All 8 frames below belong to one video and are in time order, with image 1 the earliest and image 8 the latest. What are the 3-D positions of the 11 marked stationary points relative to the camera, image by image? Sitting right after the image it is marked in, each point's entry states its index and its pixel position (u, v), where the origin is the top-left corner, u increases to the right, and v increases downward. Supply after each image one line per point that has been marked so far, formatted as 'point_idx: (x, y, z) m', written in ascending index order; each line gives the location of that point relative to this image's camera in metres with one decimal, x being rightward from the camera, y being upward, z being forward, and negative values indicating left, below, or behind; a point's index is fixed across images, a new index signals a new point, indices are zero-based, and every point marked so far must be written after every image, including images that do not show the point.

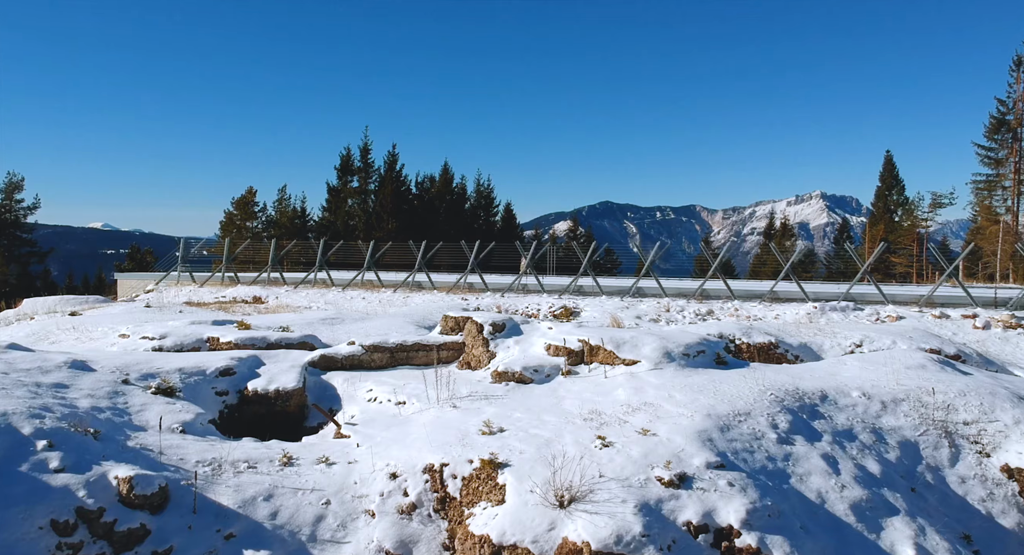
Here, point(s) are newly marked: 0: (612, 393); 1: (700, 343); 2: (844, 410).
0: (+1.1, -1.3, +7.7) m
1: (+2.4, -0.8, +9.1) m
2: (+3.5, -1.4, +7.5) m
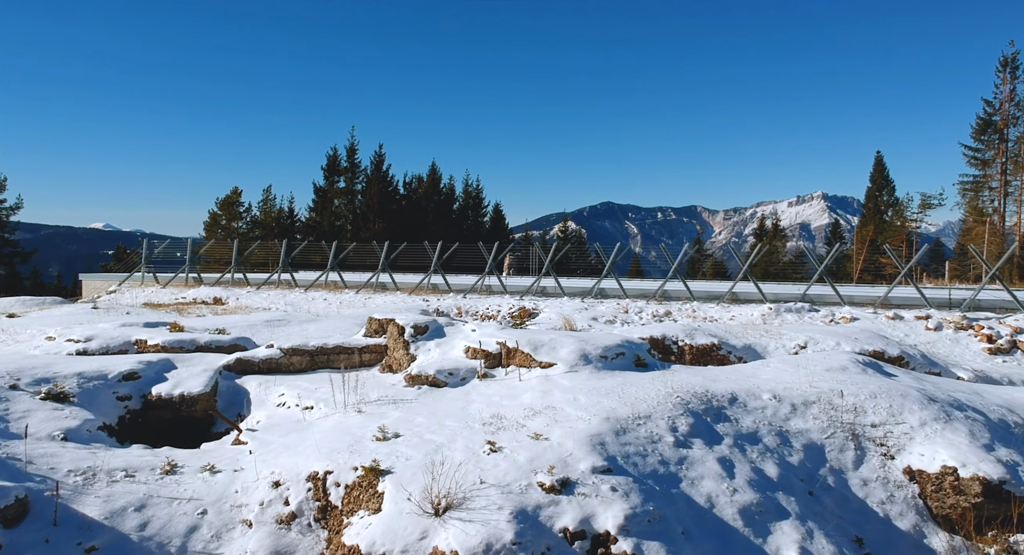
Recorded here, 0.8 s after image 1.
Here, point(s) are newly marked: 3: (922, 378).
0: (+0.1, -1.3, +7.5) m
1: (+1.4, -0.9, +9.0) m
2: (+2.5, -1.4, +7.5) m
3: (+5.7, -1.4, +9.8) m
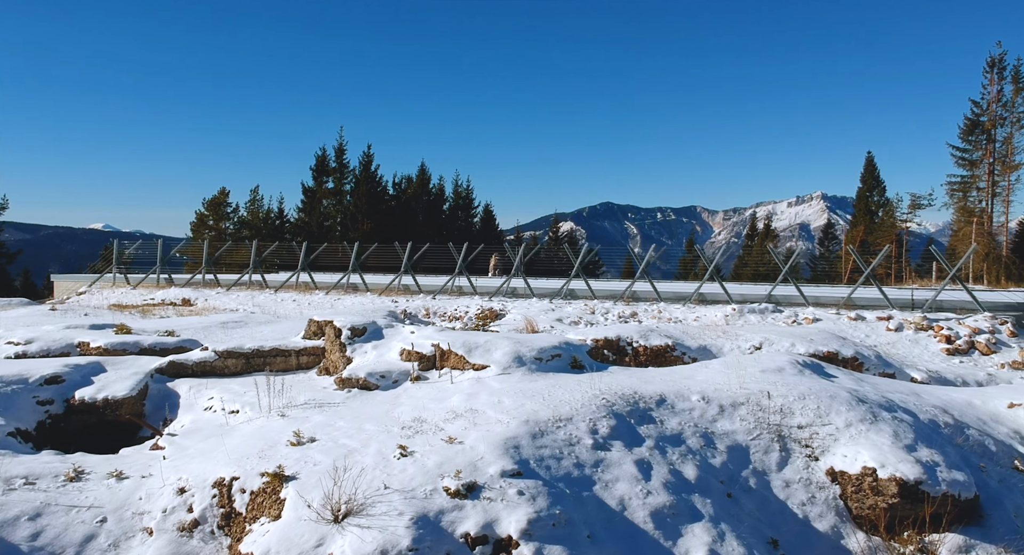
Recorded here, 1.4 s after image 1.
0: (-0.7, -1.3, +7.5) m
1: (+0.6, -0.9, +9.0) m
2: (+1.8, -1.5, +7.5) m
3: (+4.9, -1.4, +9.8) m
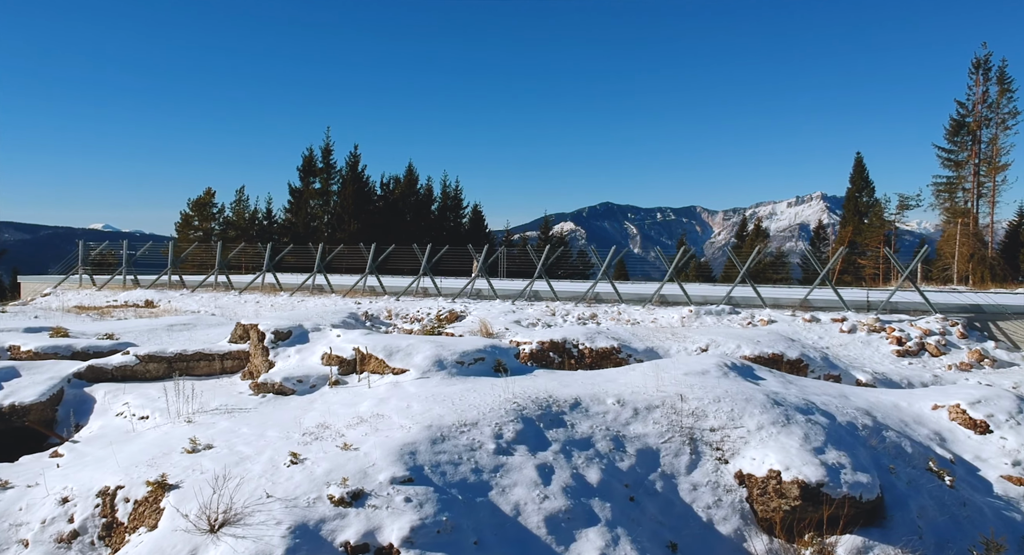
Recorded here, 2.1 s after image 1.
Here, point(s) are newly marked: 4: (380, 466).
0: (-1.6, -1.3, +7.4) m
1: (-0.4, -0.9, +8.9) m
2: (+0.8, -1.5, +7.5) m
3: (+3.9, -1.5, +9.9) m
4: (-1.1, -1.5, +5.7) m
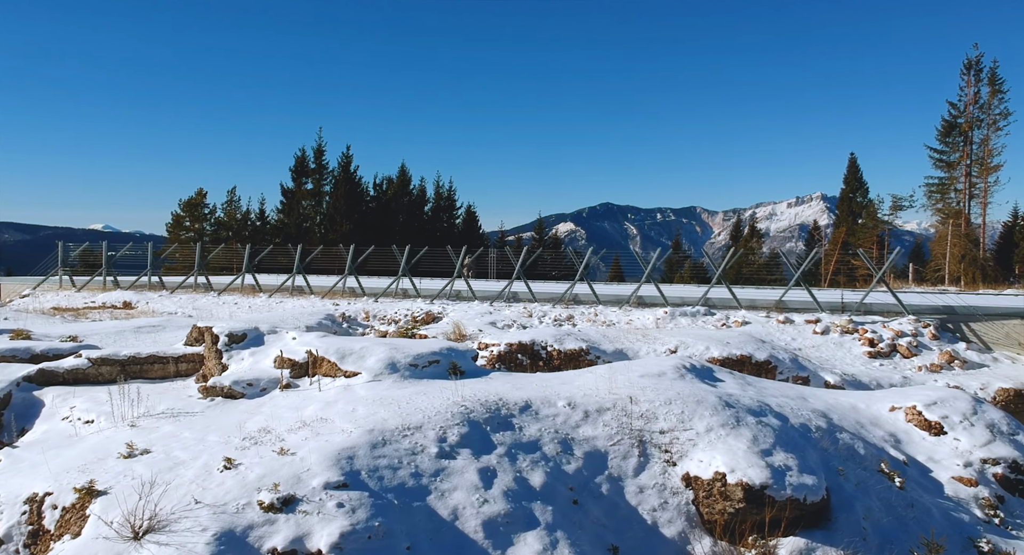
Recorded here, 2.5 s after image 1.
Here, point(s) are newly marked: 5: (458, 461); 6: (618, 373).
0: (-2.2, -1.4, +7.3) m
1: (-1.0, -0.9, +8.9) m
2: (+0.3, -1.5, +7.4) m
3: (+3.3, -1.5, +9.9) m
4: (-1.6, -1.6, +5.6) m
5: (-0.5, -1.7, +6.4) m
6: (+1.4, -1.2, +9.0) m
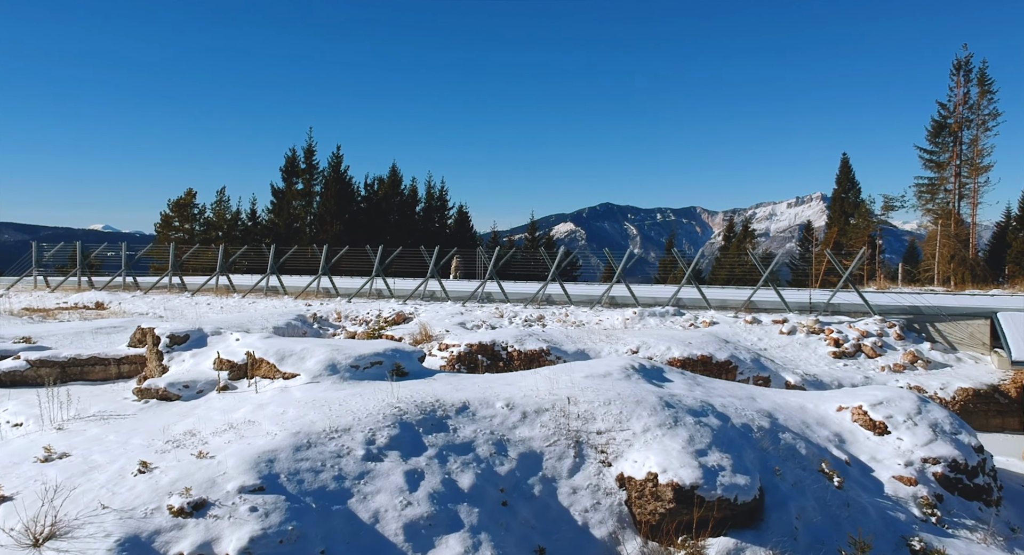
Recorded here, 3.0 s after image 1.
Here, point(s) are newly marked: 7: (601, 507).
0: (-2.9, -1.4, +7.2) m
1: (-1.7, -1.0, +8.8) m
2: (-0.4, -1.5, +7.4) m
3: (+2.6, -1.5, +10.0) m
4: (-2.2, -1.6, +5.5) m
5: (-1.1, -1.7, +6.3) m
6: (+0.7, -1.2, +9.0) m
7: (+0.9, -2.2, +6.9) m
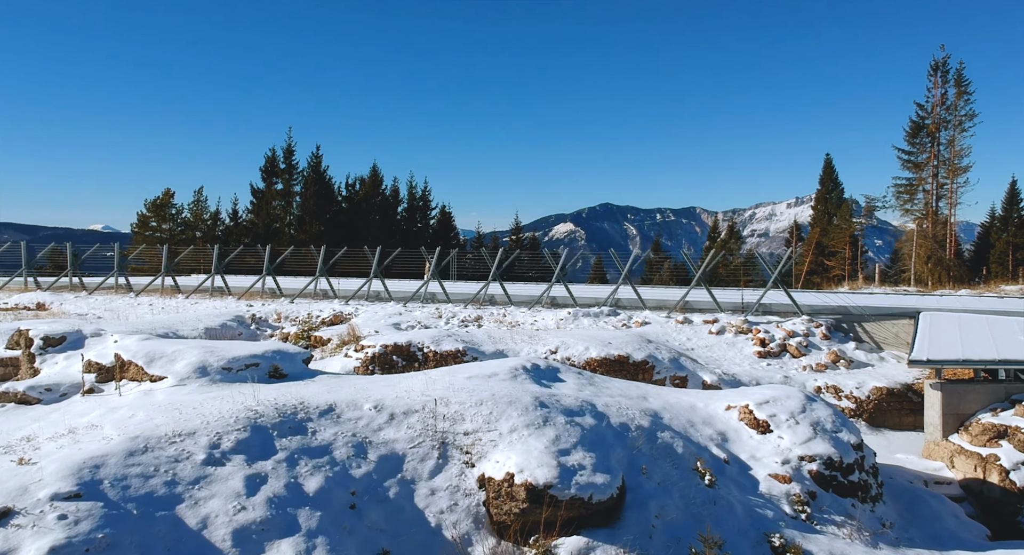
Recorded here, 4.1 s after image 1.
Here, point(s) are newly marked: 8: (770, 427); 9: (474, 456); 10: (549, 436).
0: (-4.3, -1.4, +7.1) m
1: (-3.1, -1.0, +8.7) m
2: (-1.8, -1.5, +7.3) m
3: (+1.0, -1.5, +10.0) m
4: (-3.6, -1.6, +5.4) m
5: (-2.5, -1.7, +6.2) m
6: (-0.8, -1.3, +8.9) m
7: (-0.5, -2.2, +6.8) m
8: (+3.5, -2.0, +9.6) m
9: (-0.4, -1.9, +7.3) m
10: (+0.4, -1.7, +7.5) m
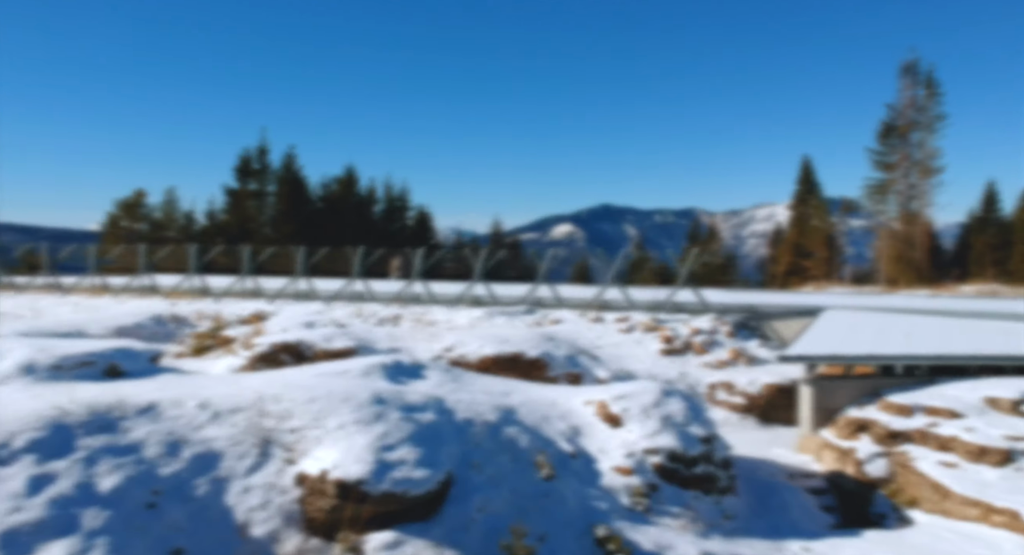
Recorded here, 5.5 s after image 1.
0: (-6.1, -1.3, +6.8) m
1: (-5.1, -0.9, +8.5) m
2: (-3.7, -1.5, +7.2) m
3: (-1.0, -1.5, +10.1) m
4: (-5.3, -1.5, +5.2) m
5: (-4.3, -1.6, +6.1) m
6: (-2.8, -1.2, +8.9) m
7: (-2.4, -2.2, +6.8) m
8: (+1.5, -2.0, +9.8) m
9: (-2.3, -1.8, +7.3) m
10: (-1.5, -1.7, +7.6) m
